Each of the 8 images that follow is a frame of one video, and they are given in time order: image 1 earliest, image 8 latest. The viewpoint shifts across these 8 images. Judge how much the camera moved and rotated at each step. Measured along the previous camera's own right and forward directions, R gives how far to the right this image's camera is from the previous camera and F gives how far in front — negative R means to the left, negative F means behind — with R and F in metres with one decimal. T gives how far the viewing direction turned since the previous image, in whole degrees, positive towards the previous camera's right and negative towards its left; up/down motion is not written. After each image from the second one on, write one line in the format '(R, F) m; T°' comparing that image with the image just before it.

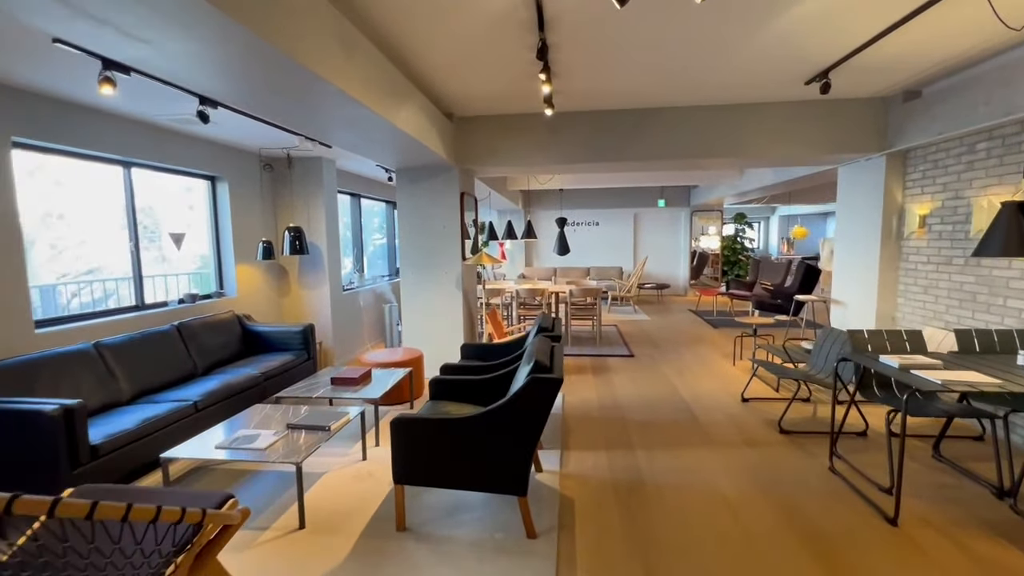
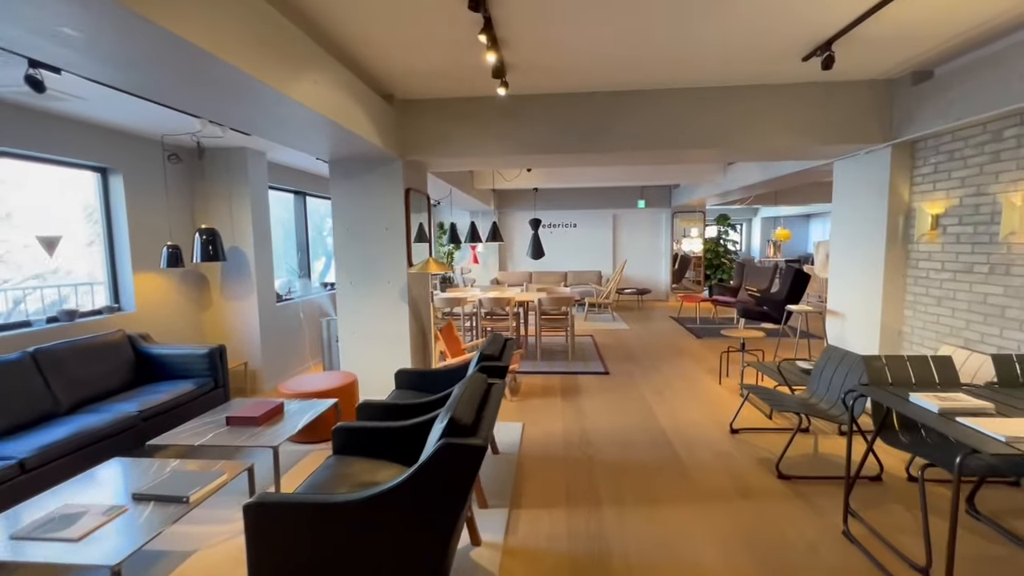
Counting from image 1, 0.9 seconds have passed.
(+0.3, +0.7) m; +2°
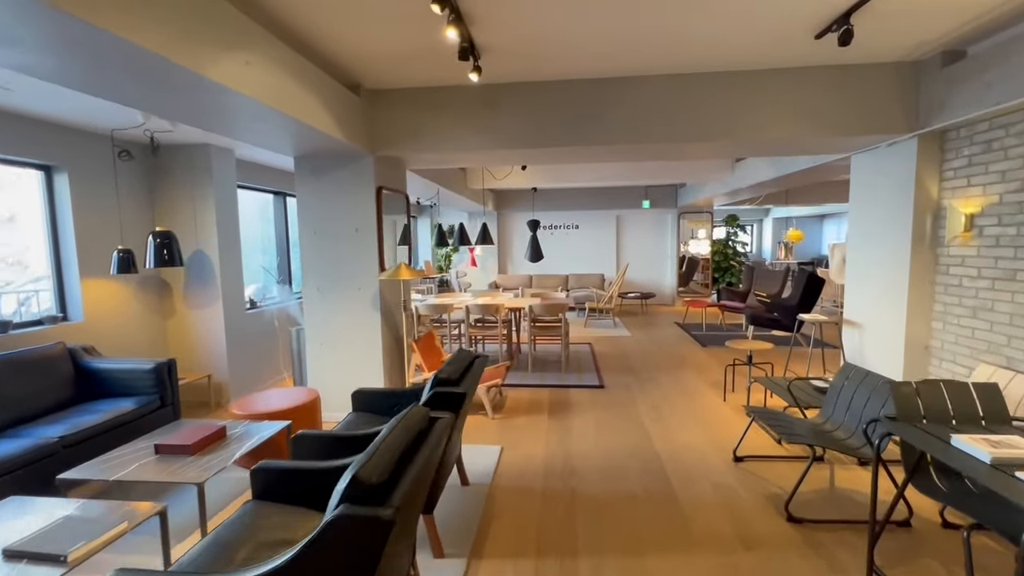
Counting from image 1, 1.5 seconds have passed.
(+0.2, +0.4) m; -1°
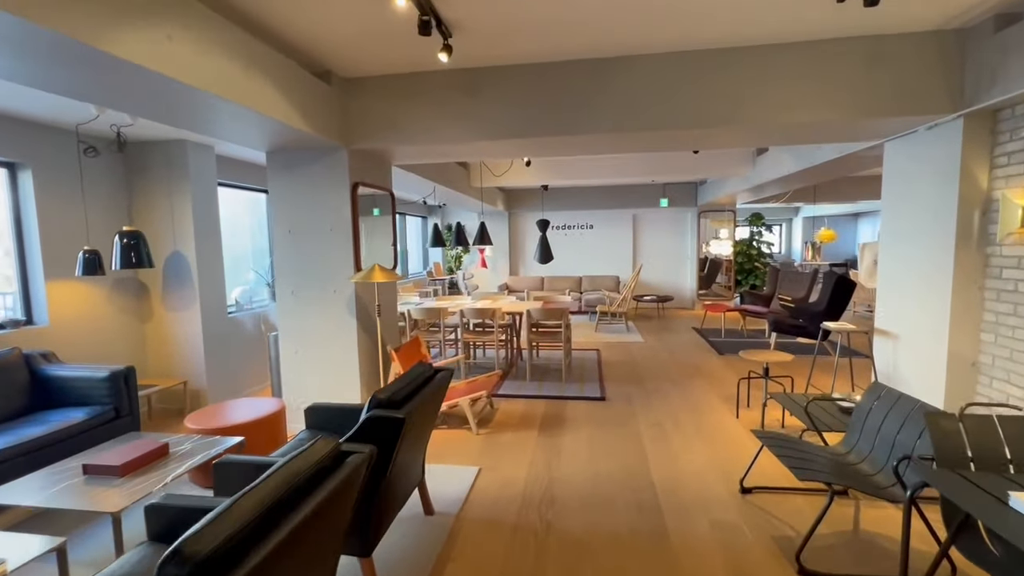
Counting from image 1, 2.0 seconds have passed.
(+0.3, +0.3) m; -3°
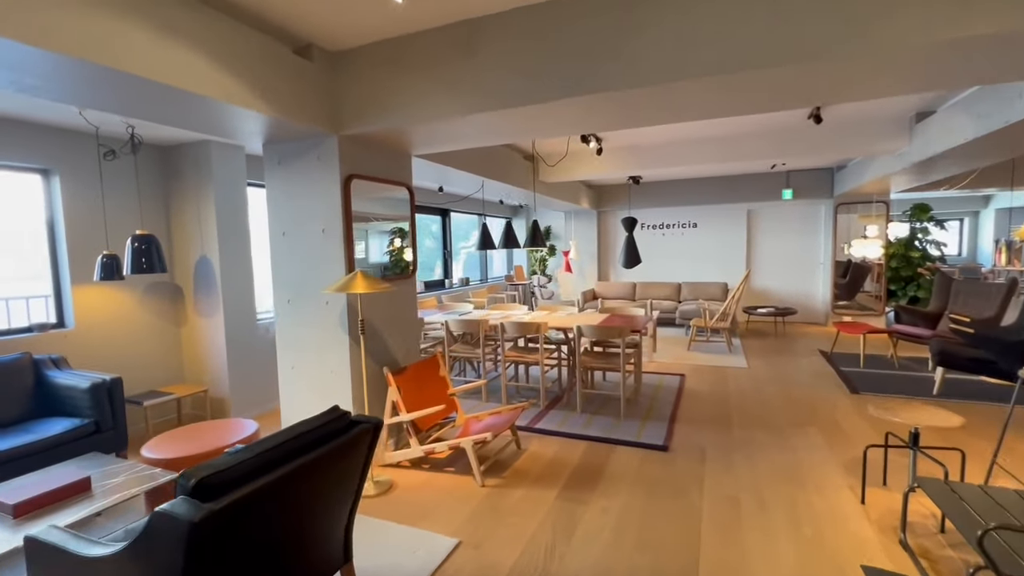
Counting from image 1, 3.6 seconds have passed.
(+0.6, +0.9) m; -14°
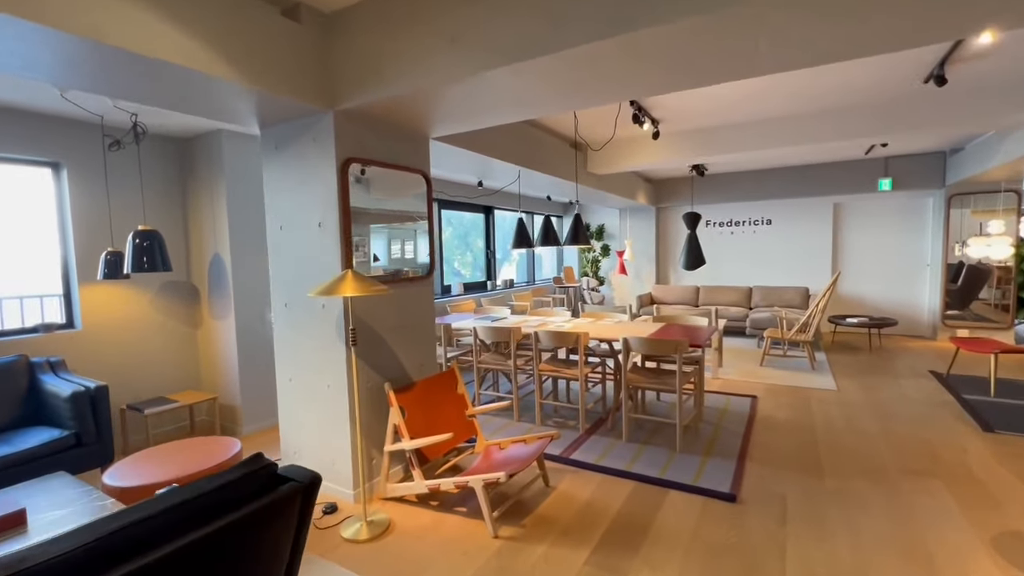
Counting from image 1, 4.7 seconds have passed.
(+0.2, +0.6) m; -7°
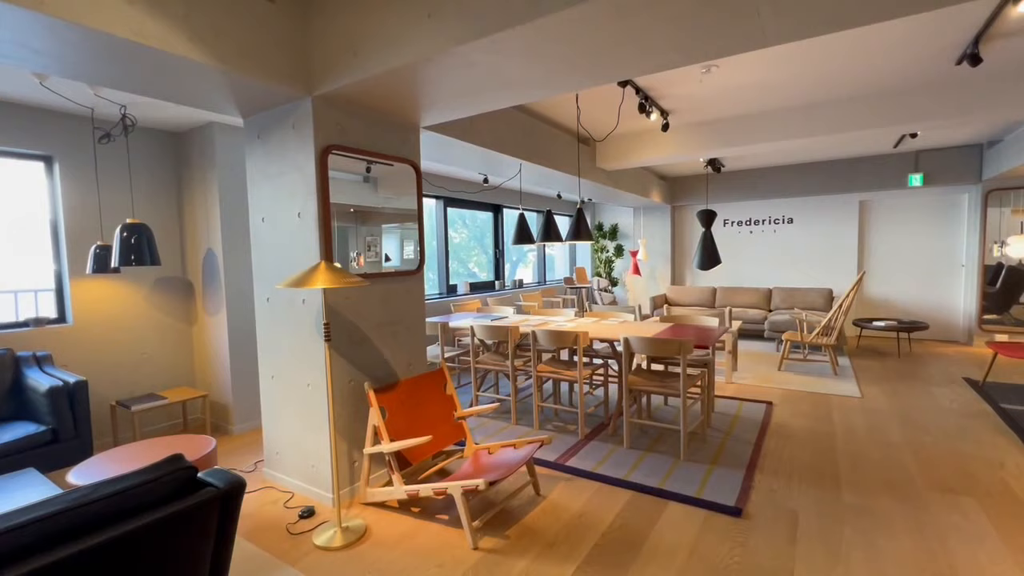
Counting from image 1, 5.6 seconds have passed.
(+0.2, +0.2) m; -2°
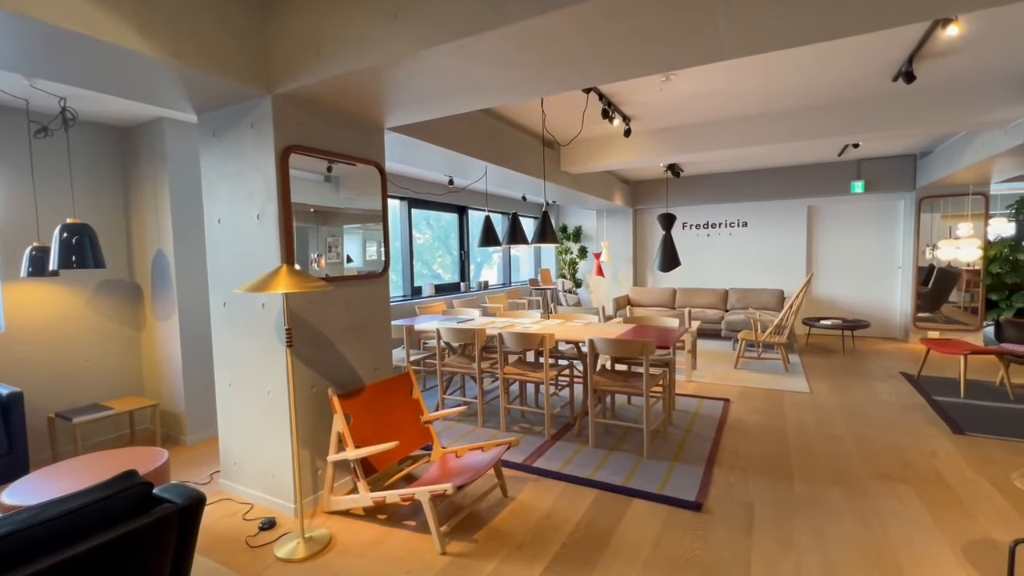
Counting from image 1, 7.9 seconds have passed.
(0.0, 0.0) m; +4°
